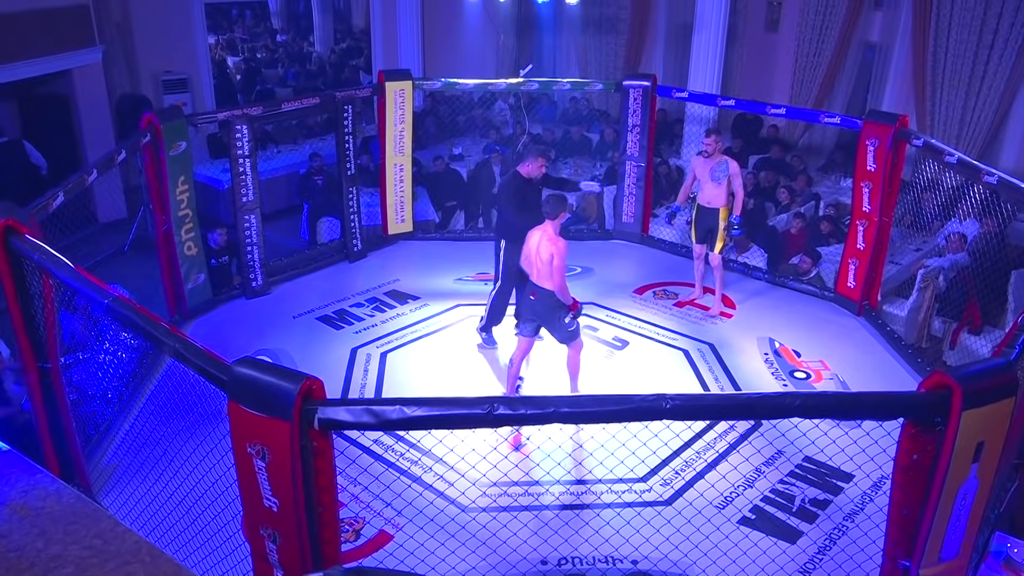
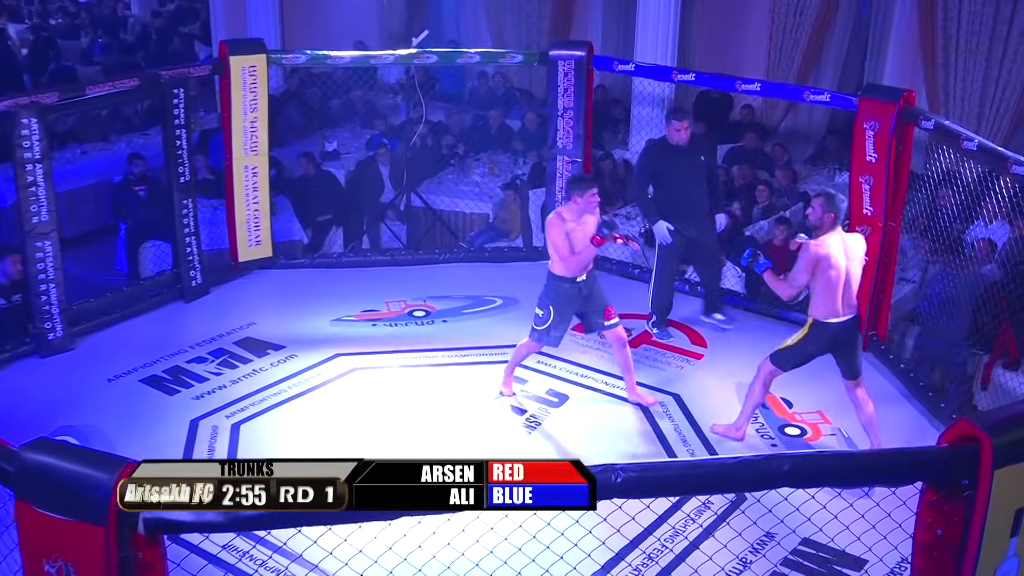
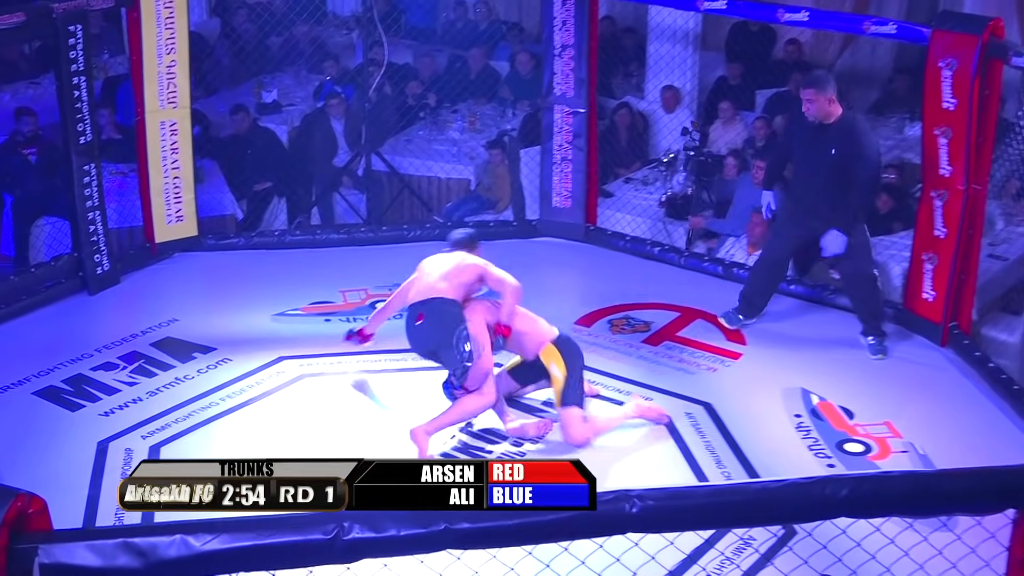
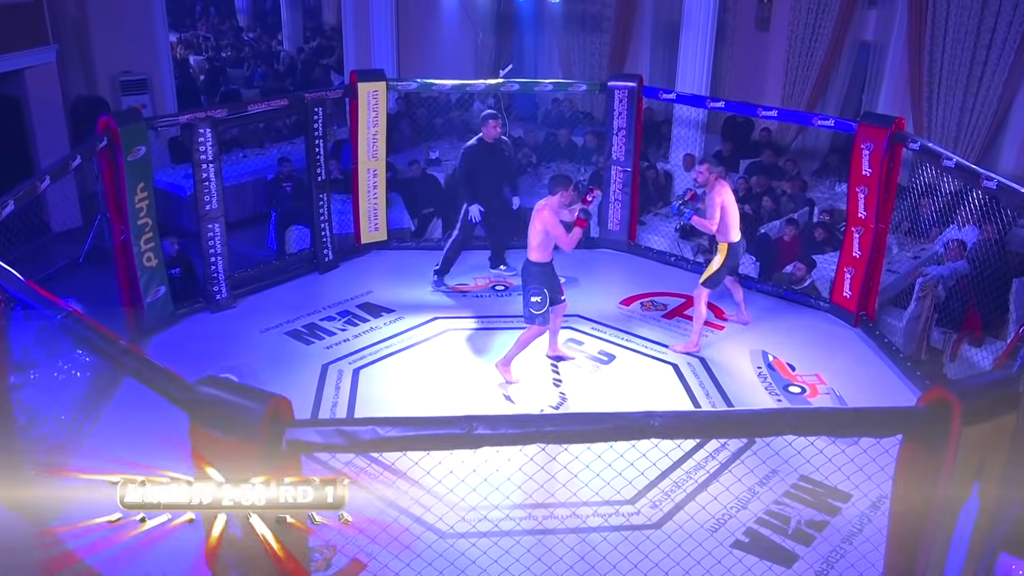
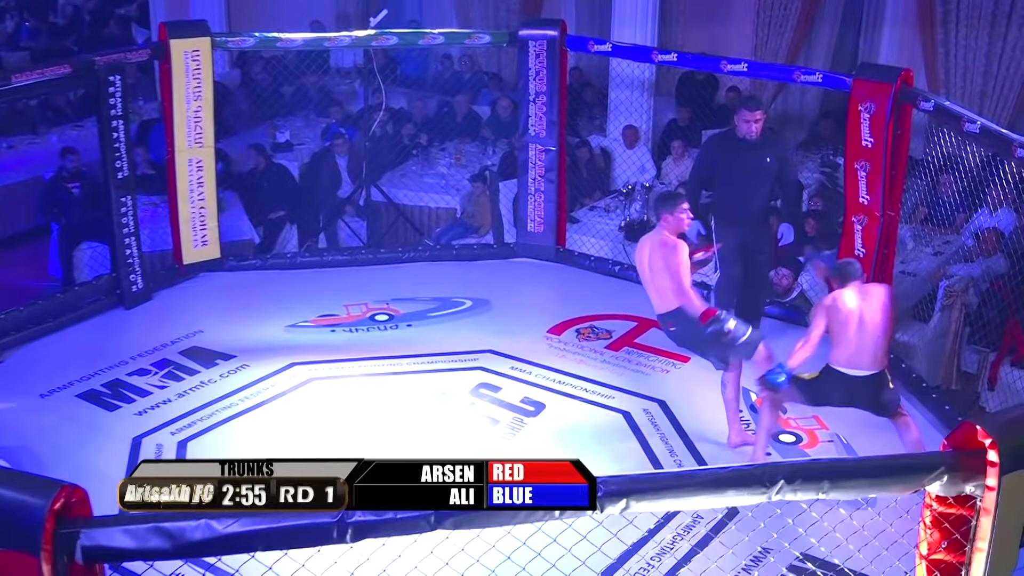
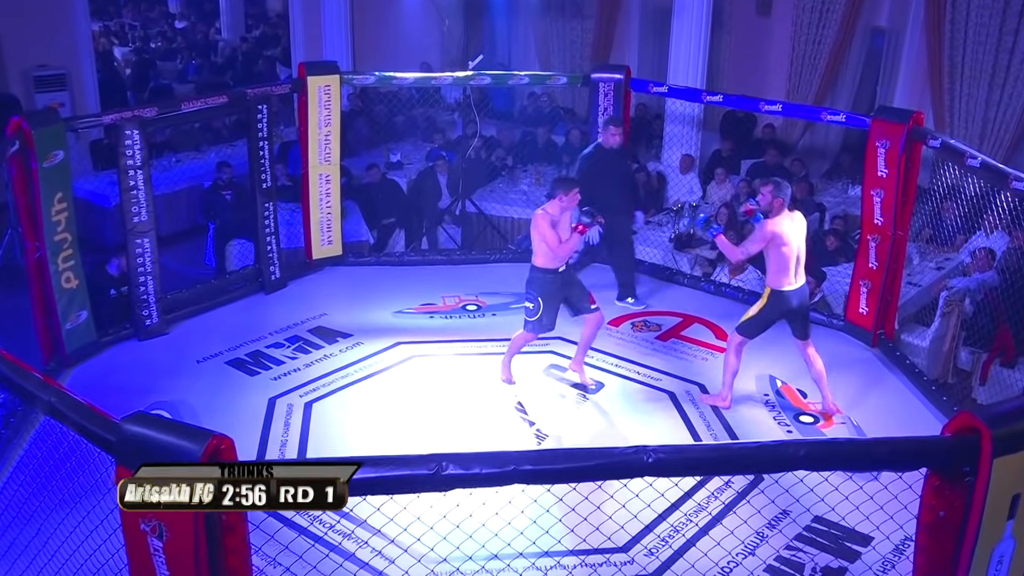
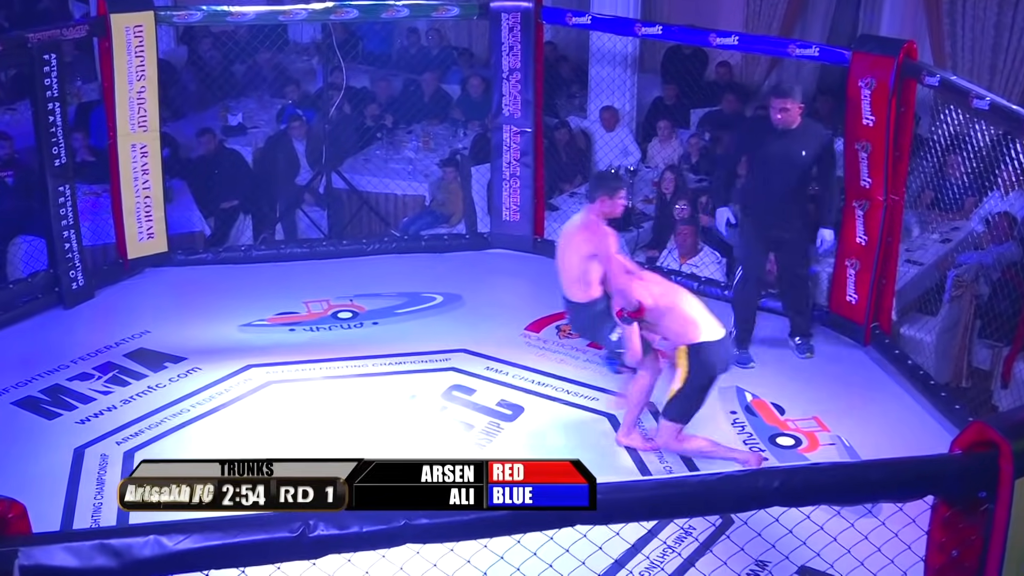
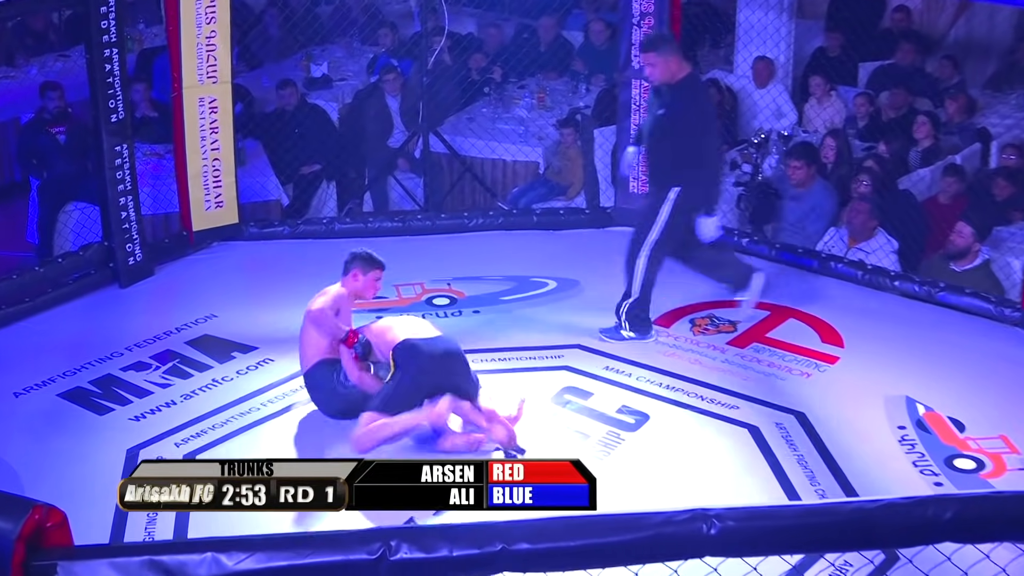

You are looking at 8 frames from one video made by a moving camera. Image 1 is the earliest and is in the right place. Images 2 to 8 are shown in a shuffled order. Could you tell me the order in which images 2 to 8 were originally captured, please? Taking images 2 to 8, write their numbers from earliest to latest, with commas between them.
4, 6, 2, 5, 7, 3, 8
